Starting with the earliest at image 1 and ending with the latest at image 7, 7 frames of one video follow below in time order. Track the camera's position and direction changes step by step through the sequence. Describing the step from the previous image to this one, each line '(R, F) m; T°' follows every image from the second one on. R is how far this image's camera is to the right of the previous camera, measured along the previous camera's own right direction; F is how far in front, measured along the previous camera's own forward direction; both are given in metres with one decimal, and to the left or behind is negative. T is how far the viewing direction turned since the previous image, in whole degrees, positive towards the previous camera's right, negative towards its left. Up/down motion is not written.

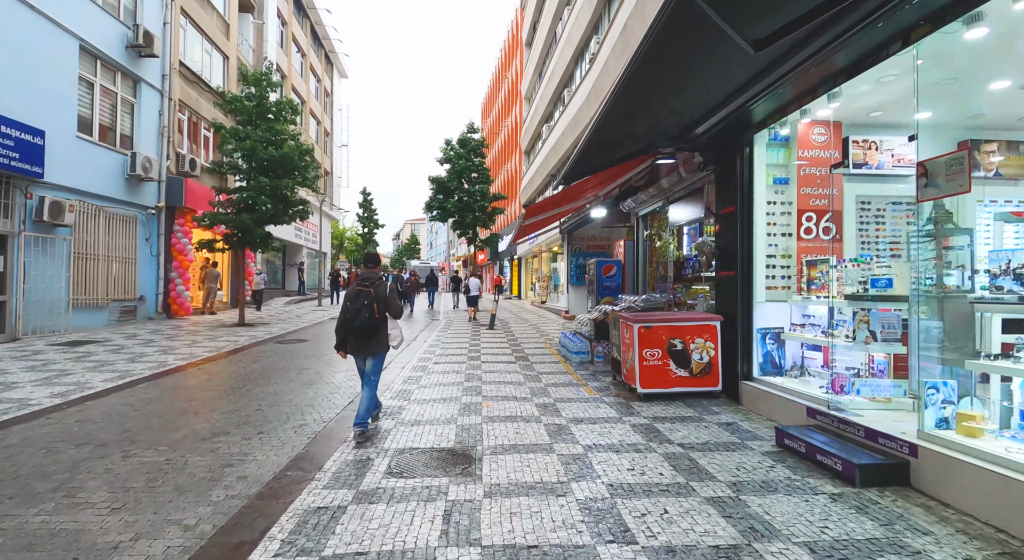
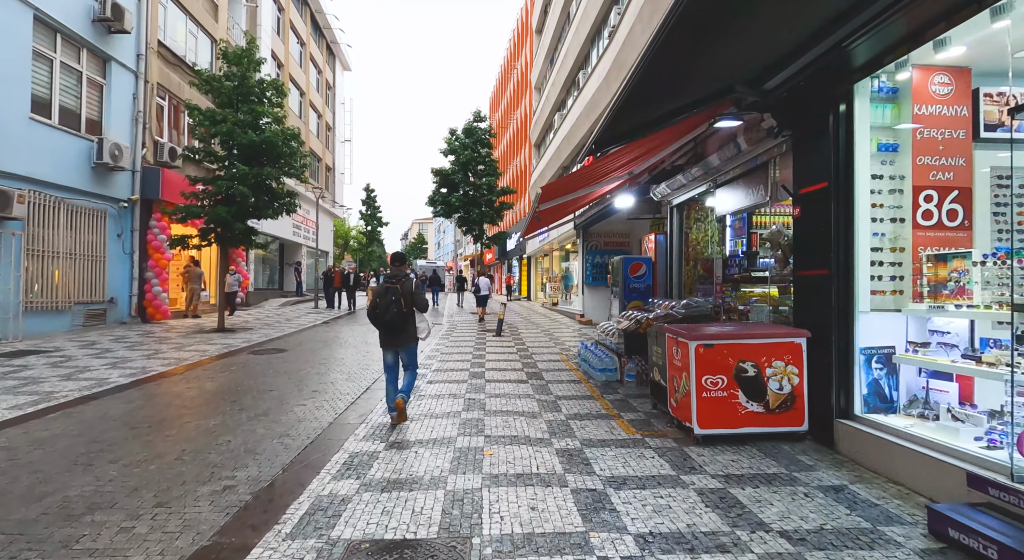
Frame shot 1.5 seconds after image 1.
(0.0, +1.6) m; -1°
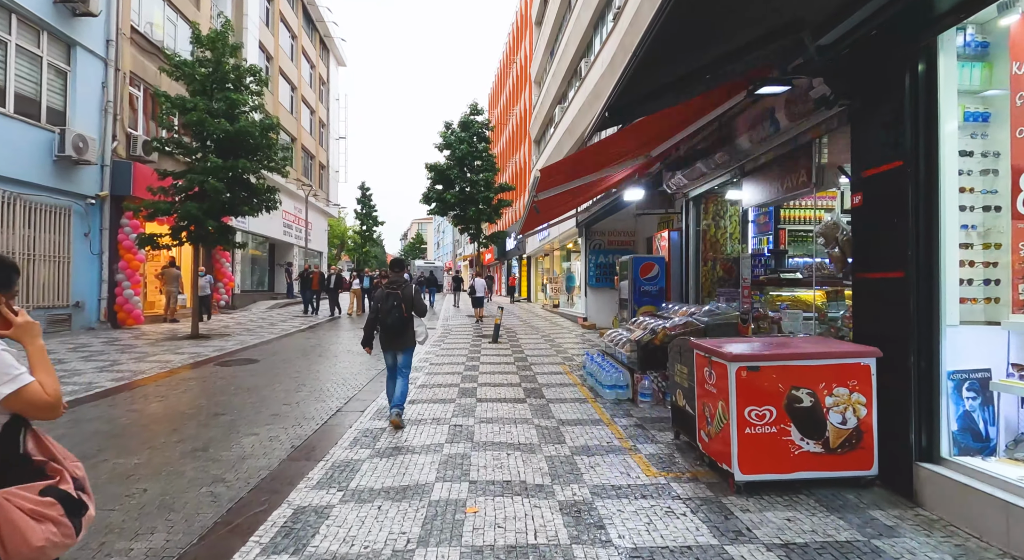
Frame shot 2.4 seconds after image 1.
(+0.1, +1.0) m; 0°
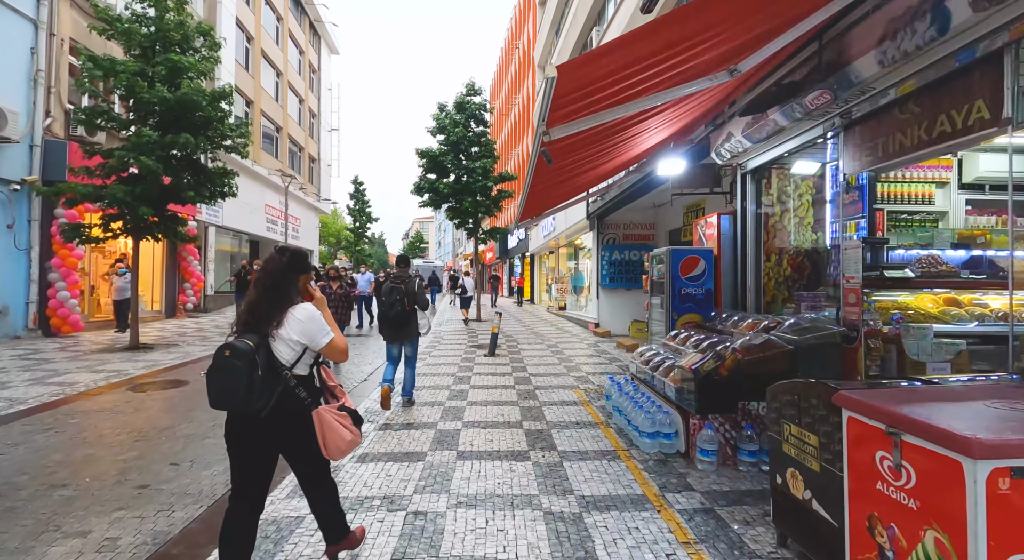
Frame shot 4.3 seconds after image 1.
(+0.1, +2.0) m; 0°
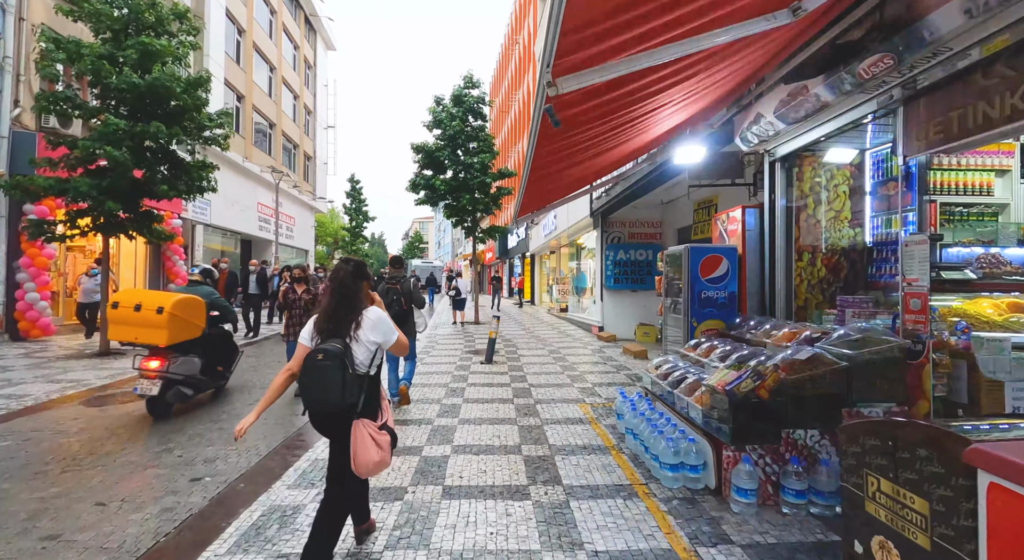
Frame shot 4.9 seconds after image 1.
(0.0, +0.7) m; 0°
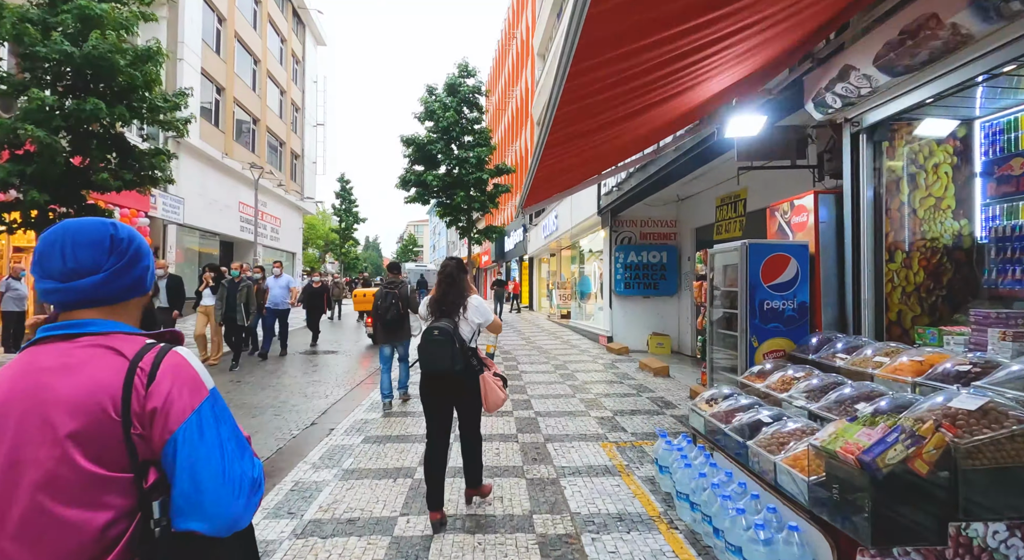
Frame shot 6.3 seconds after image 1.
(-0.1, +1.3) m; +1°
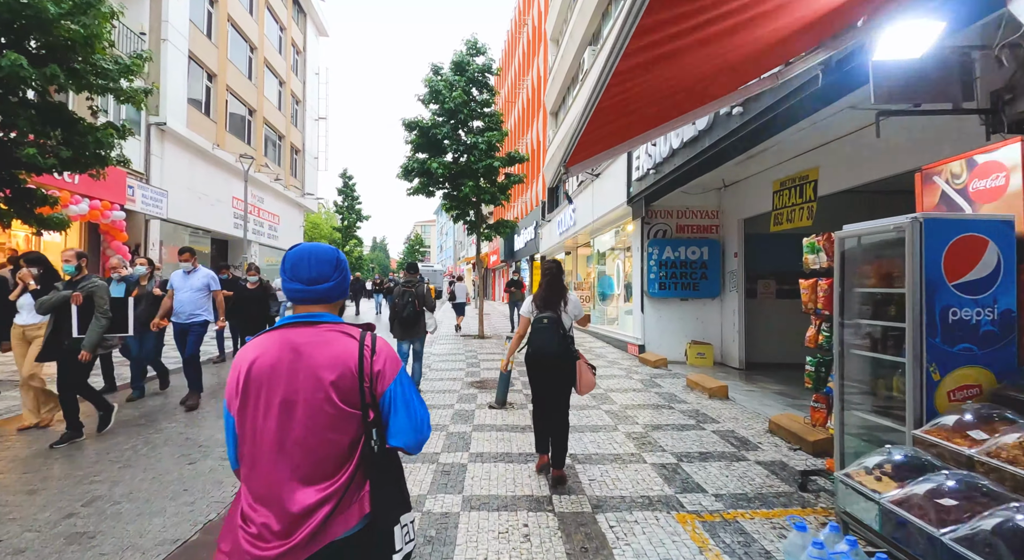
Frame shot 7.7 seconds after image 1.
(-0.2, +1.5) m; -1°
